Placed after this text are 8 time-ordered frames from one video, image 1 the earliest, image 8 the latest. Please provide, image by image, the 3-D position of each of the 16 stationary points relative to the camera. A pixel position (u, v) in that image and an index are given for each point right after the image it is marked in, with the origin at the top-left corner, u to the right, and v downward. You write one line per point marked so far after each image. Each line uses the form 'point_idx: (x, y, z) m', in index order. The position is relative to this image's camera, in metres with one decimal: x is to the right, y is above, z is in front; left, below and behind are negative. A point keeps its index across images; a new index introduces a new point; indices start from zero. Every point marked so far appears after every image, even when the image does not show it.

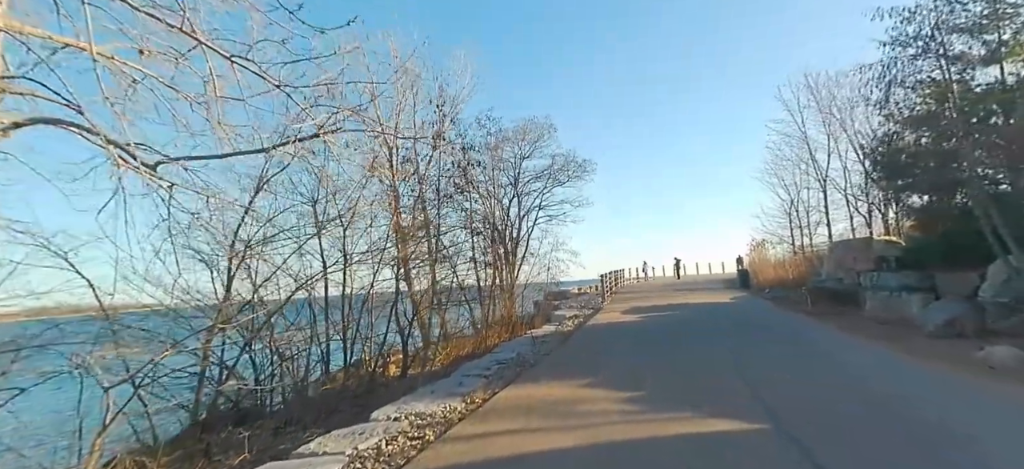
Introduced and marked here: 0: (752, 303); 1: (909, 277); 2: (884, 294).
0: (+8.3, -2.4, +18.1) m
1: (+8.5, -0.9, +11.2) m
2: (+8.2, -1.3, +11.5) m
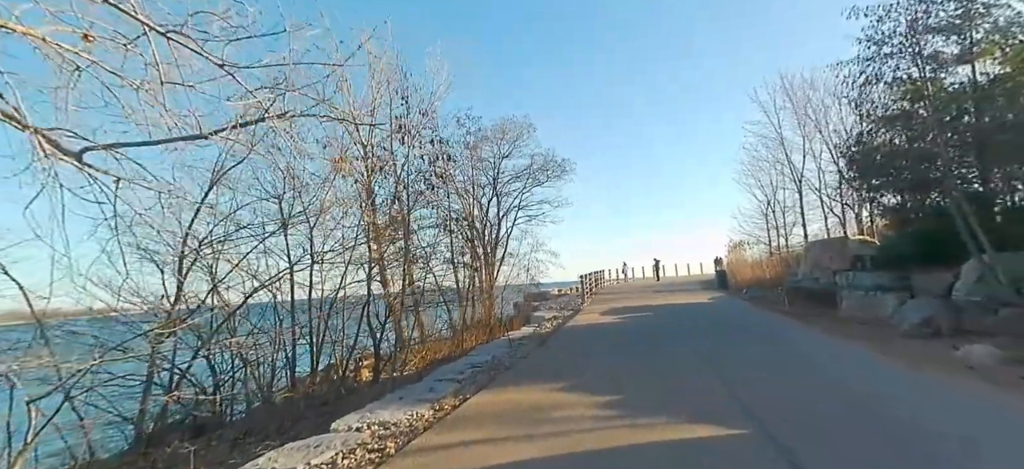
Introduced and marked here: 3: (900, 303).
0: (+7.6, -2.4, +18.1) m
1: (+8.0, -0.9, +11.2) m
2: (+7.7, -1.3, +11.5) m
3: (+7.8, -1.4, +10.4) m
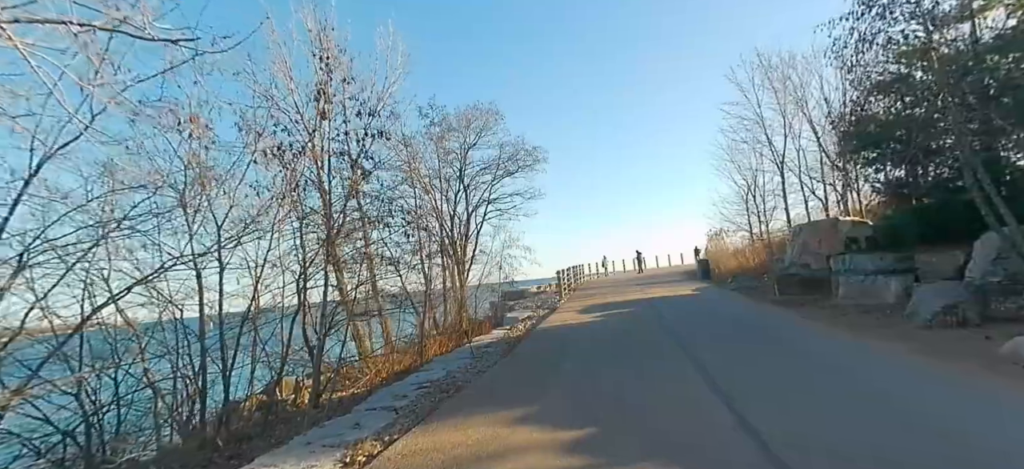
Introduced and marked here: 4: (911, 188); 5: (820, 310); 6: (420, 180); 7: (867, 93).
0: (+6.6, -2.0, +17.1) m
1: (+7.3, -0.5, +10.2) m
2: (+7.0, -0.9, +10.5) m
3: (+7.1, -0.9, +9.4) m
4: (+8.5, +1.0, +11.1) m
5: (+6.4, -1.6, +10.8) m
6: (-3.5, +2.0, +19.0) m
7: (+7.5, +3.0, +11.1) m
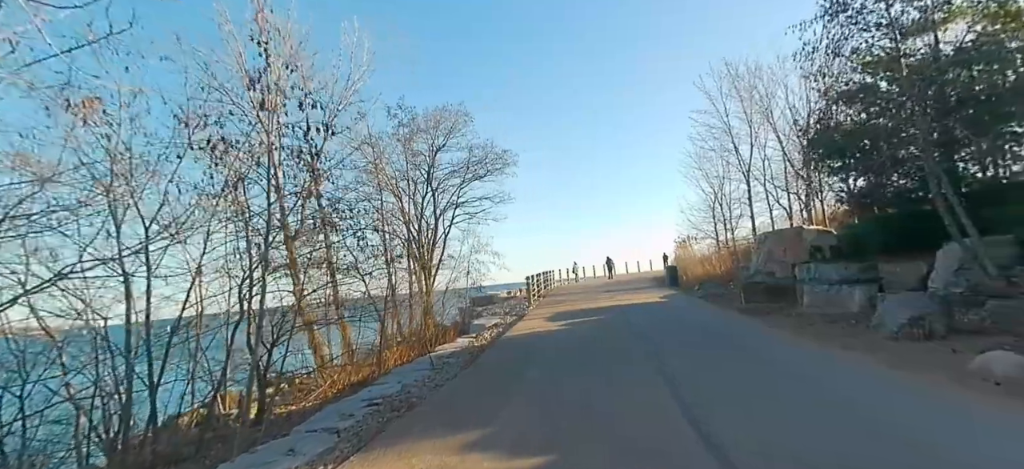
0: (+5.6, -2.2, +17.1) m
1: (+6.6, -0.7, +10.2) m
2: (+6.3, -1.1, +10.5) m
3: (+6.4, -1.1, +9.4) m
4: (+7.8, +0.8, +11.1) m
5: (+5.6, -1.8, +10.7) m
6: (-4.6, +1.9, +18.4) m
7: (+6.8, +2.8, +11.1) m
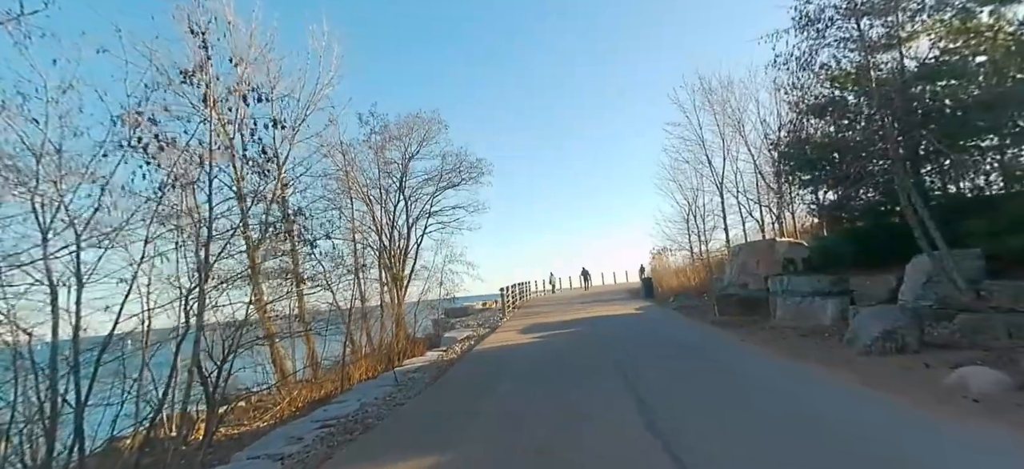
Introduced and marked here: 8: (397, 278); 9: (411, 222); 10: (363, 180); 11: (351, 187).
0: (+4.7, -2.6, +17.0) m
1: (+6.1, -0.9, +10.2) m
2: (+5.7, -1.3, +10.4) m
3: (+5.9, -1.3, +9.3) m
4: (+7.2, +0.5, +11.2) m
5: (+5.0, -2.0, +10.6) m
6: (-5.5, +1.6, +18.0) m
7: (+6.3, +2.5, +11.2) m
8: (-4.4, -1.6, +19.9) m
9: (-3.7, +0.5, +18.9) m
10: (-5.4, +2.0, +19.0) m
11: (-5.5, +1.6, +17.9) m
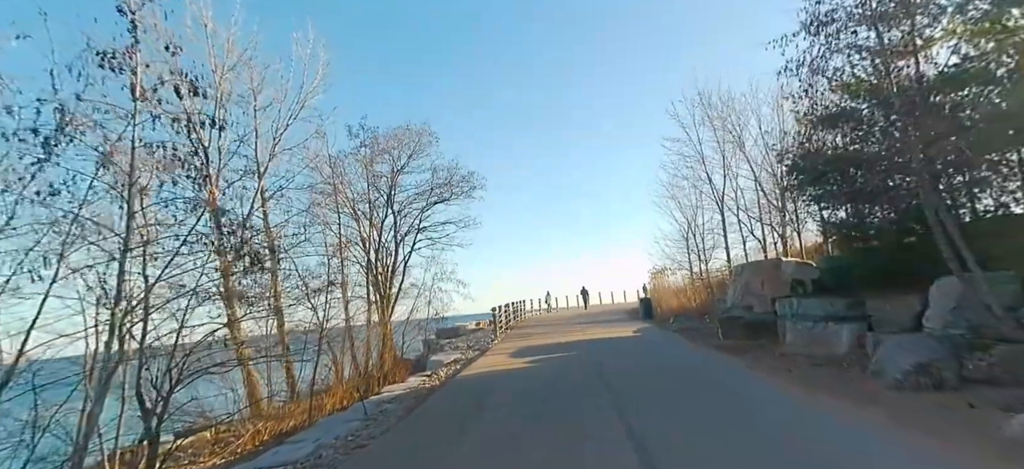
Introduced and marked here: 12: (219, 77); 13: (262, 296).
0: (+4.4, -3.2, +16.1) m
1: (+5.8, -1.3, +9.4) m
2: (+5.5, -1.7, +9.6) m
3: (+5.7, -1.7, +8.5) m
4: (+6.9, +0.1, +10.5) m
5: (+4.8, -2.4, +9.8) m
6: (-5.7, +1.0, +17.2) m
7: (+6.1, +2.2, +10.5) m
8: (-4.6, -2.2, +19.0) m
9: (-3.9, -0.1, +18.1) m
10: (-5.7, +1.4, +18.3) m
11: (-5.8, +1.1, +17.2) m
12: (-7.4, +4.0, +13.3) m
13: (-5.8, -1.4, +12.1) m
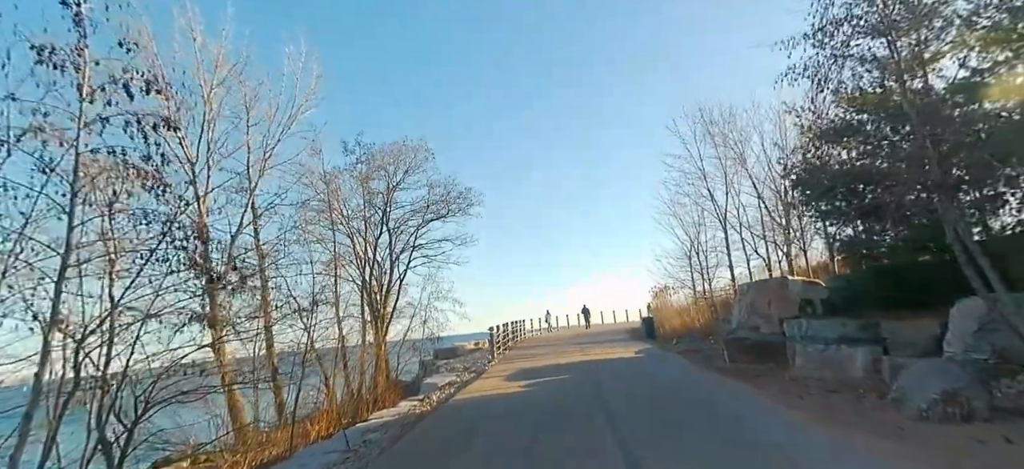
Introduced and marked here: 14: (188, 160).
0: (+4.4, -3.7, +15.6) m
1: (+5.8, -1.6, +8.9) m
2: (+5.4, -2.0, +9.2) m
3: (+5.6, -1.9, +8.0) m
4: (+6.8, -0.2, +10.0) m
5: (+4.7, -2.7, +9.3) m
6: (-5.8, +0.5, +16.8) m
7: (+6.0, +1.8, +10.1) m
8: (-4.7, -2.9, +18.6) m
9: (-4.0, -0.7, +17.7) m
10: (-5.7, +0.8, +17.9) m
11: (-5.8, +0.5, +16.8) m
12: (-7.5, +3.6, +13.0) m
13: (-5.9, -1.8, +11.6) m
14: (-7.8, +1.8, +12.6) m
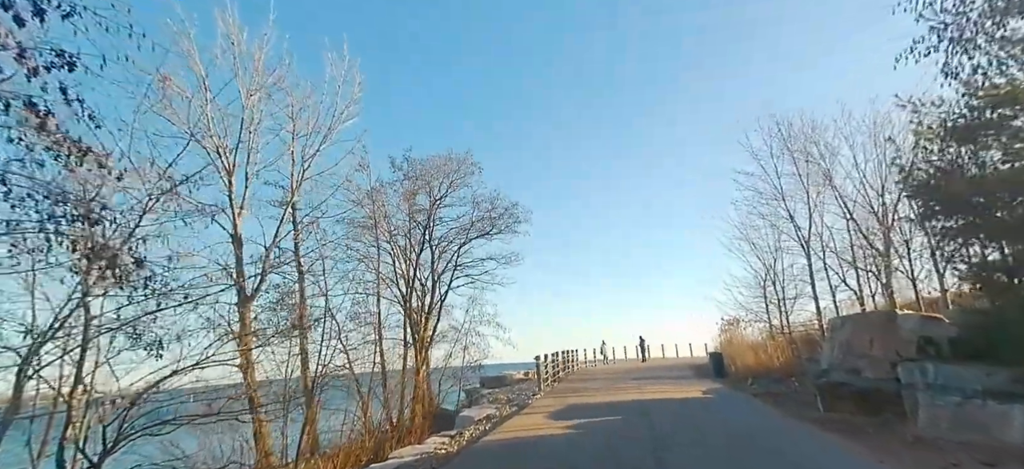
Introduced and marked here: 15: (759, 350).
0: (+5.6, -4.3, +13.4) m
1: (+6.3, -1.8, +6.8) m
2: (+6.0, -2.3, +7.1) m
3: (+6.1, -2.1, +5.9) m
4: (+7.6, -0.6, +7.9) m
5: (+5.3, -2.9, +7.2) m
6: (-4.2, 0.0, +16.0) m
7: (+6.7, +1.5, +8.2) m
8: (-3.0, -3.5, +17.5) m
9: (-2.4, -1.3, +16.6) m
10: (-4.0, +0.2, +17.1) m
11: (-4.3, 0.0, +16.0) m
12: (-6.3, +3.3, +12.6) m
13: (-4.9, -2.0, +10.8) m
14: (-6.7, +1.5, +12.1) m
15: (+9.1, -4.3, +19.1) m
